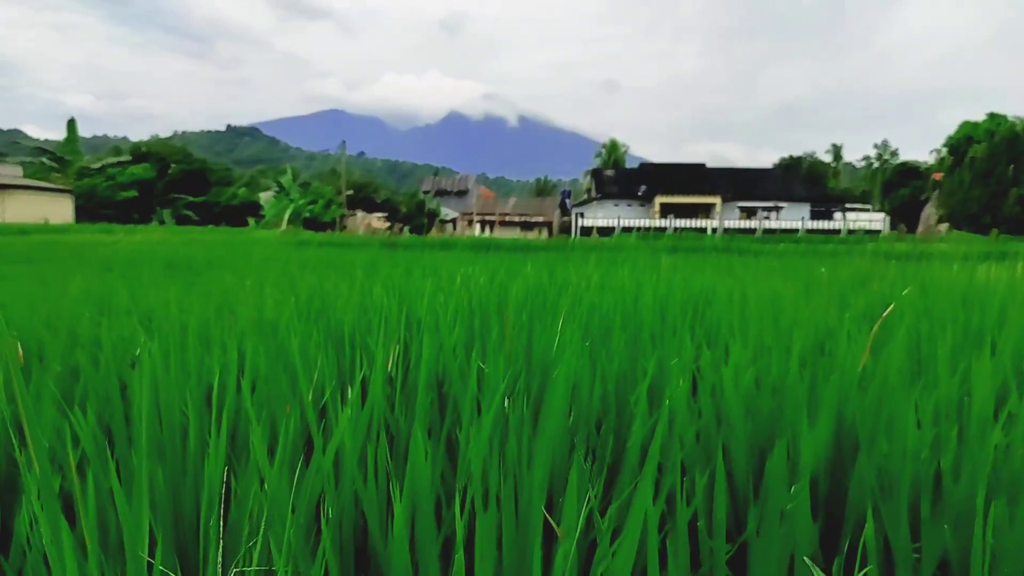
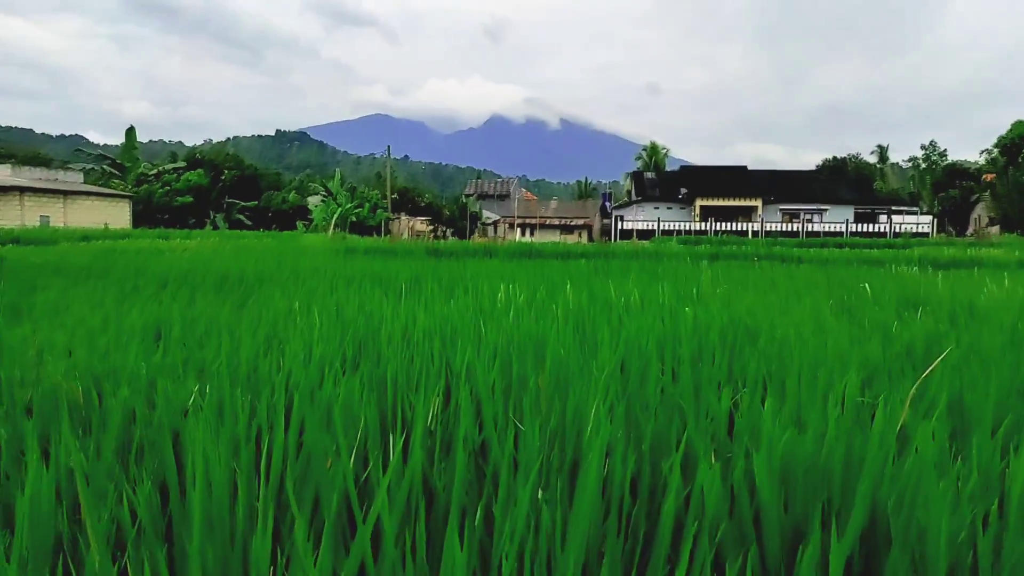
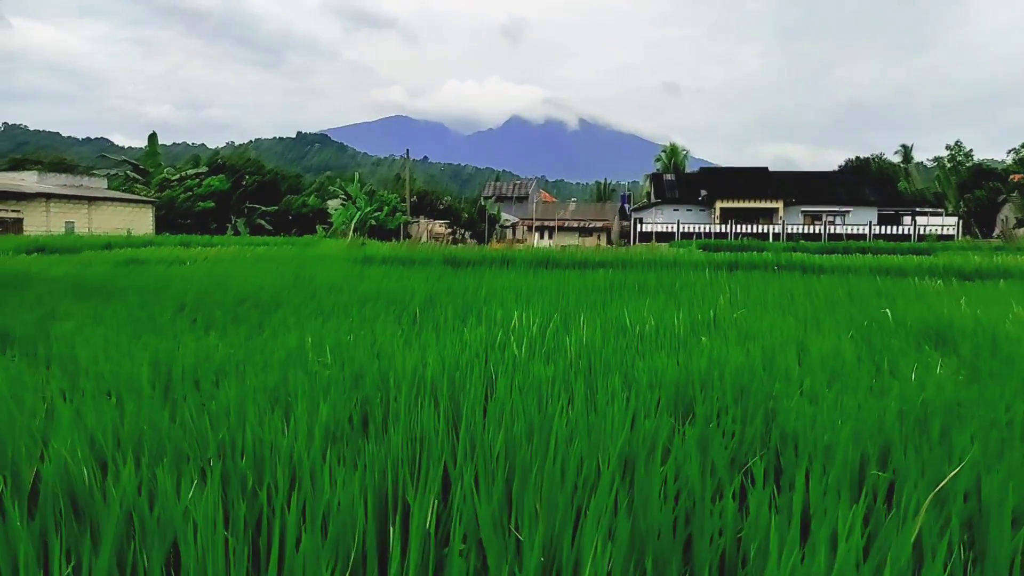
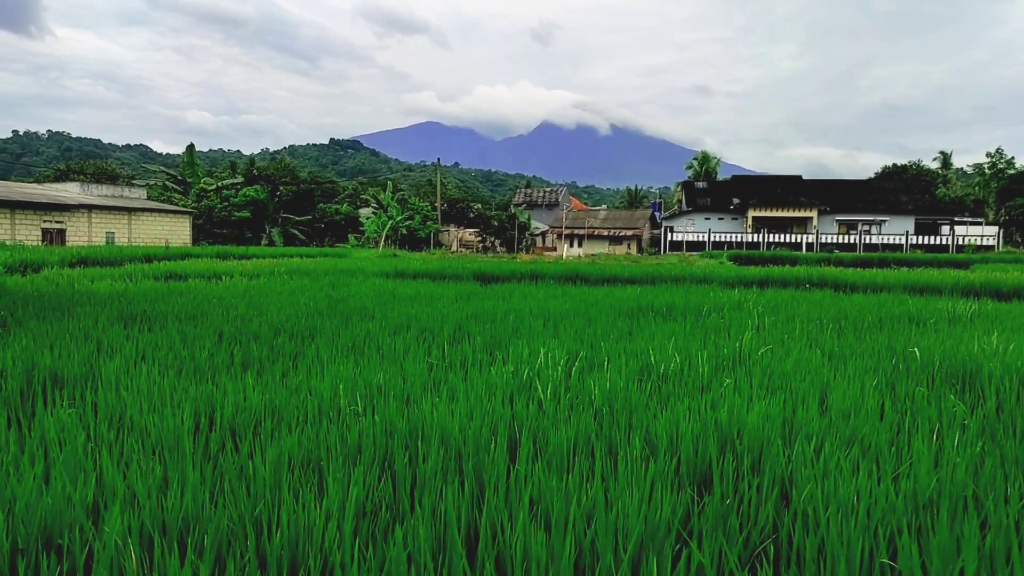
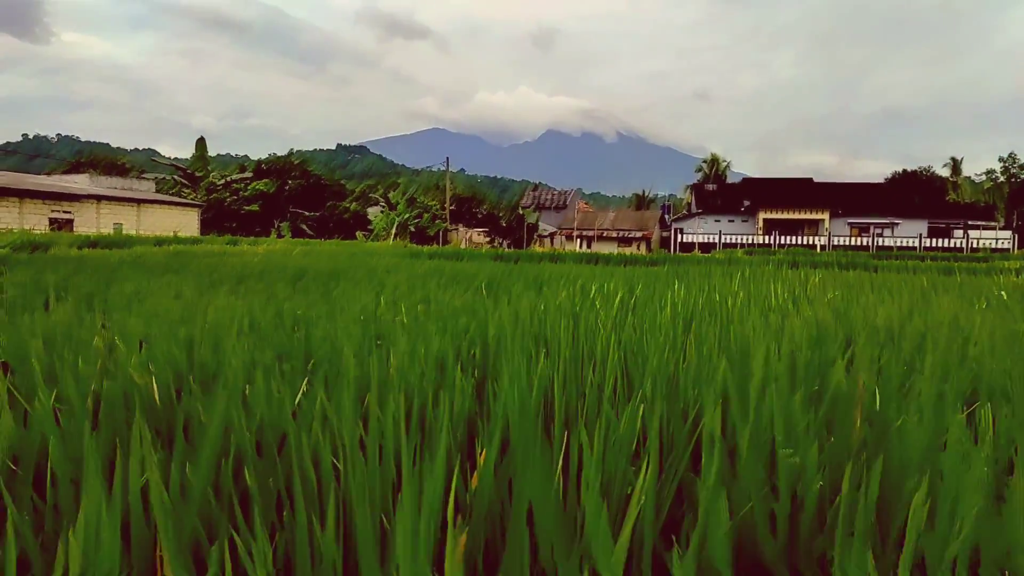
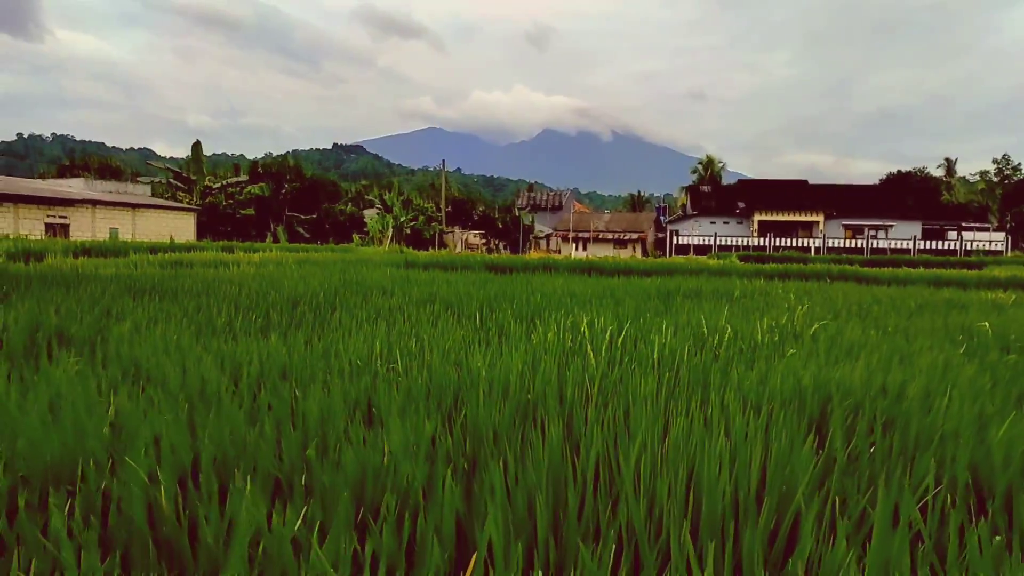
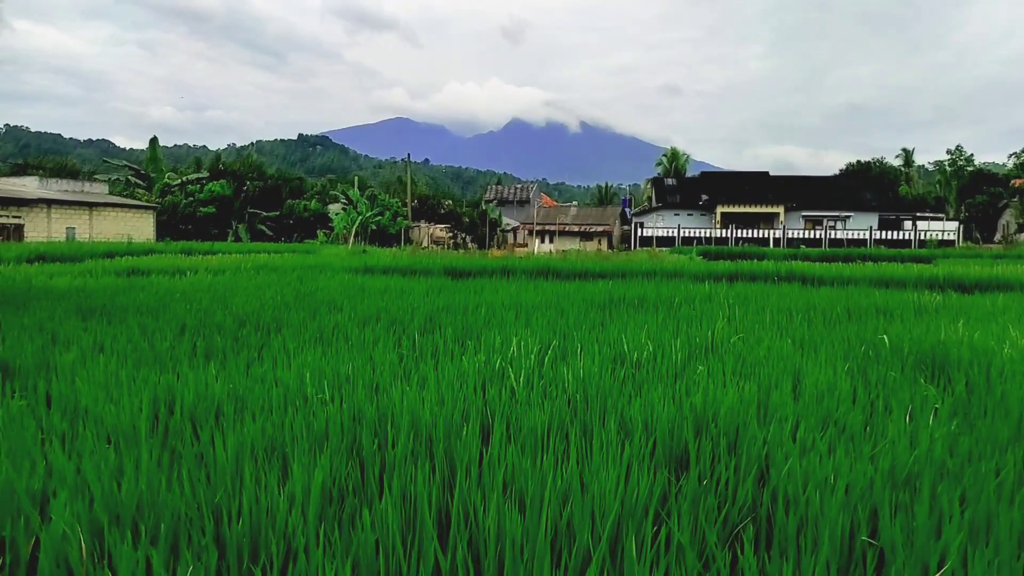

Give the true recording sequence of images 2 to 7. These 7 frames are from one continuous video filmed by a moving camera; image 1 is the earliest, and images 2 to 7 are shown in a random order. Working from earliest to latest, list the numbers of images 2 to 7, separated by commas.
2, 3, 7, 4, 6, 5
